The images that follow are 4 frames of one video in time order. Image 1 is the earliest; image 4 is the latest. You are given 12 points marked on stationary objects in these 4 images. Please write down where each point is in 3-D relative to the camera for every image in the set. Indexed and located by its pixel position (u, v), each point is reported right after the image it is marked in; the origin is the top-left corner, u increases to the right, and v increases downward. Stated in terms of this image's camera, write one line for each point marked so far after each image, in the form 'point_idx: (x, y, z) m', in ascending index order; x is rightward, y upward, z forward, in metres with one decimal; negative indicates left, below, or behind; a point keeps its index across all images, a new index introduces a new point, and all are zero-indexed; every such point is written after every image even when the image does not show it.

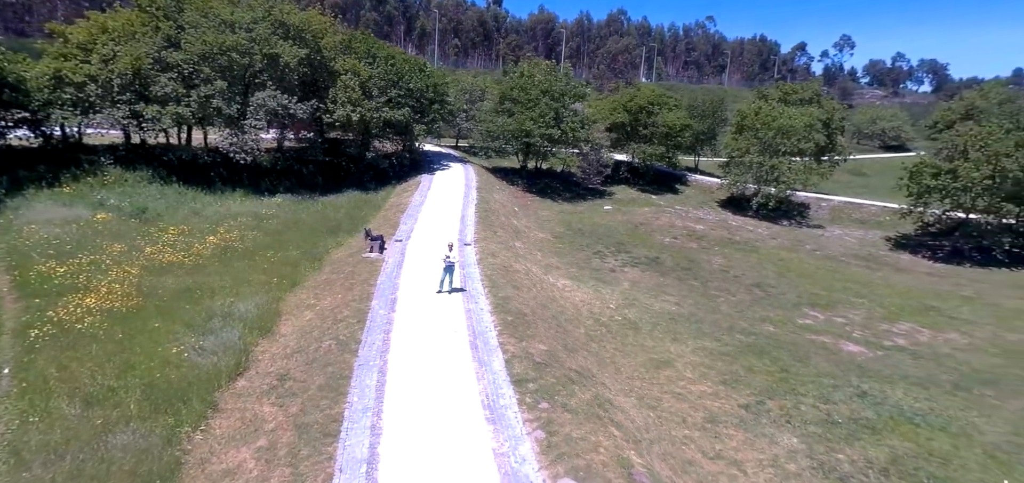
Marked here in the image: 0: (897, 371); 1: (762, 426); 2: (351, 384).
0: (+12.3, -4.3, +16.1) m
1: (+5.7, -4.4, +11.7) m
2: (-2.8, -2.6, +9.3) m
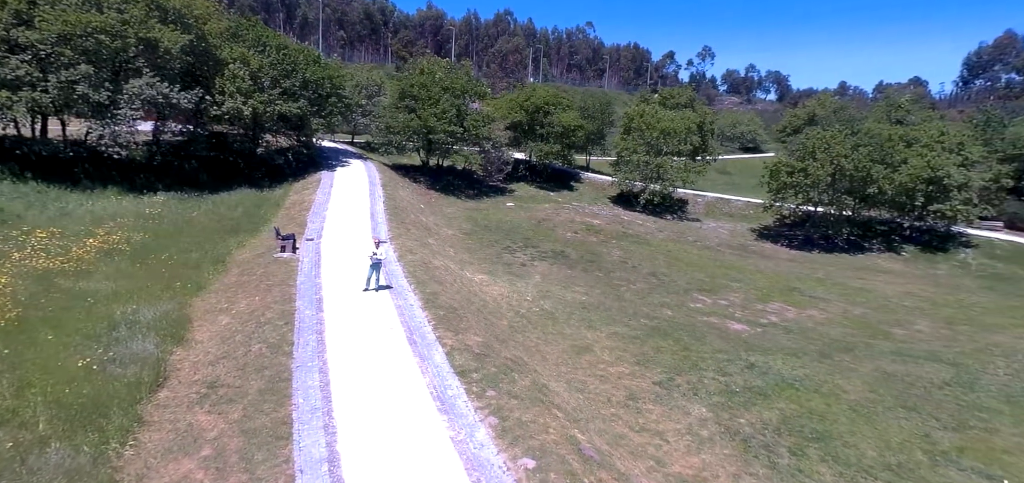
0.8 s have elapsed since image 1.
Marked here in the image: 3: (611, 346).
0: (+9.7, -3.9, +18.6) m
1: (+4.1, -4.1, +12.9) m
2: (-3.7, -2.5, +8.8) m
3: (+3.0, -3.3, +16.0) m
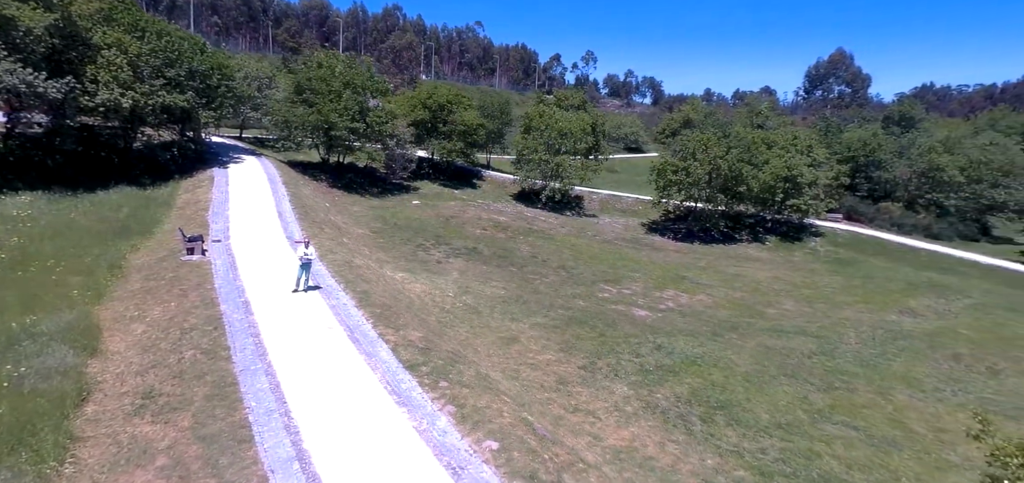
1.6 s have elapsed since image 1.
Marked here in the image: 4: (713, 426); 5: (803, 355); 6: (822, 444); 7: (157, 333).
0: (+6.9, -3.5, +20.7) m
1: (+2.5, -3.9, +14.0) m
2: (-4.5, -2.5, +8.5) m
3: (+0.8, -3.1, +16.8) m
4: (+4.9, -4.5, +12.2) m
5: (+10.8, -4.3, +18.6) m
6: (+7.5, -5.0, +11.9) m
7: (-7.3, -1.9, +10.5) m
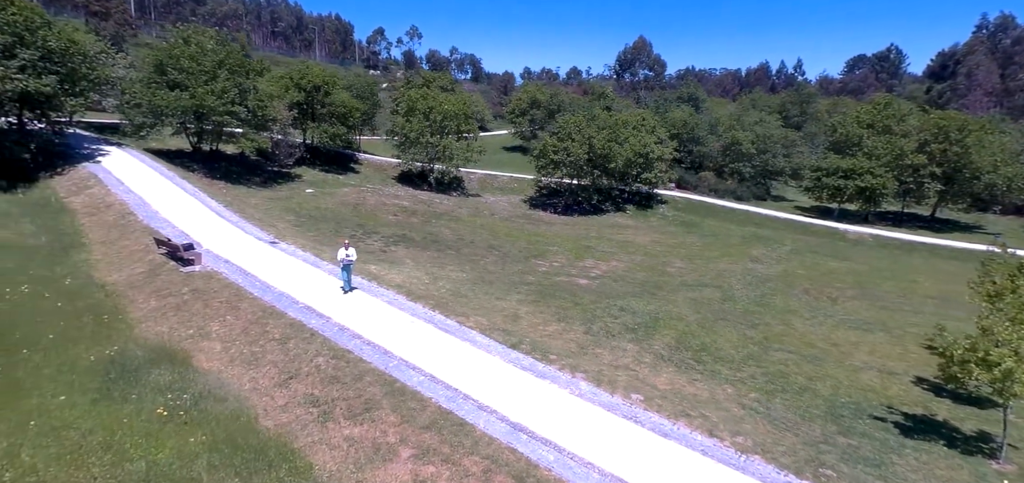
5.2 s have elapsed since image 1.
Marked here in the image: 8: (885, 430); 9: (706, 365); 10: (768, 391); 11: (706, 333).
0: (+5.2, -2.3, +24.3) m
1: (+3.1, -3.3, +16.6) m
2: (-1.8, -2.6, +9.2) m
3: (+0.6, -2.5, +18.7) m
4: (+6.0, -3.7, +15.7) m
5: (+9.5, -2.8, +23.6) m
6: (+8.6, -4.0, +16.3) m
7: (-5.2, -2.1, +10.1) m
8: (+9.2, -4.7, +12.6) m
9: (+5.9, -3.7, +15.5) m
10: (+7.1, -4.1, +14.1) m
11: (+7.1, -3.3, +18.7) m
